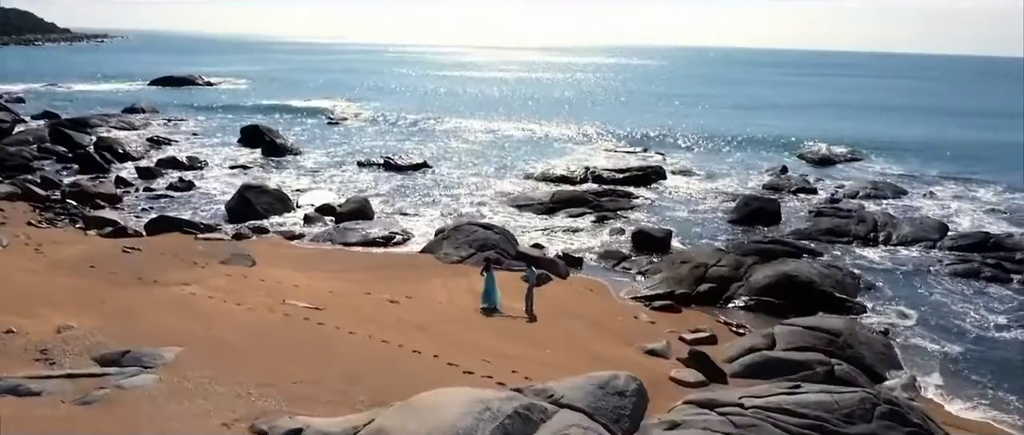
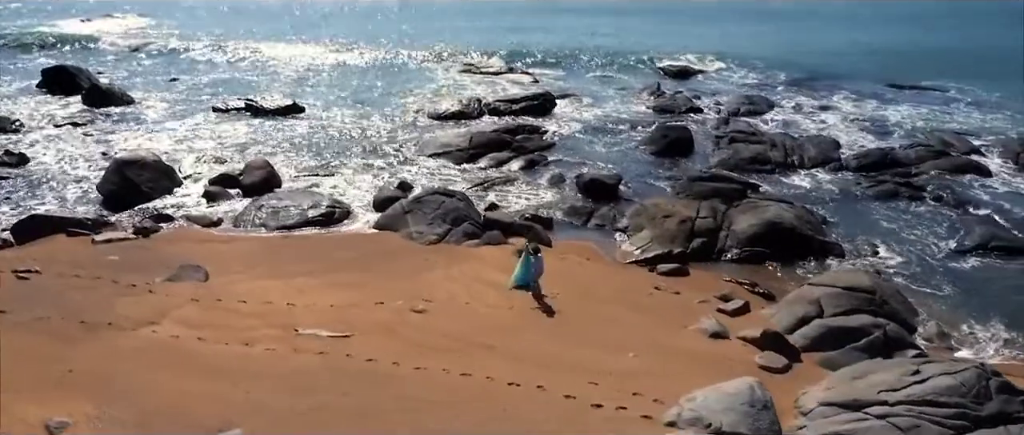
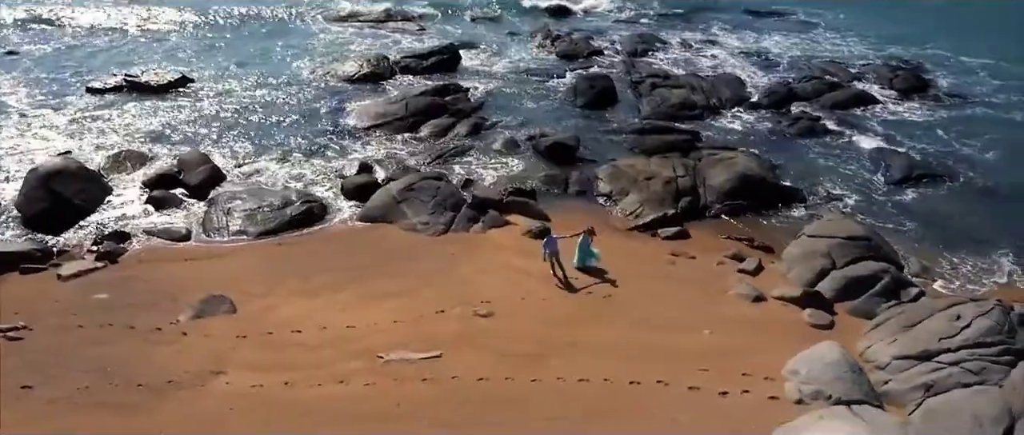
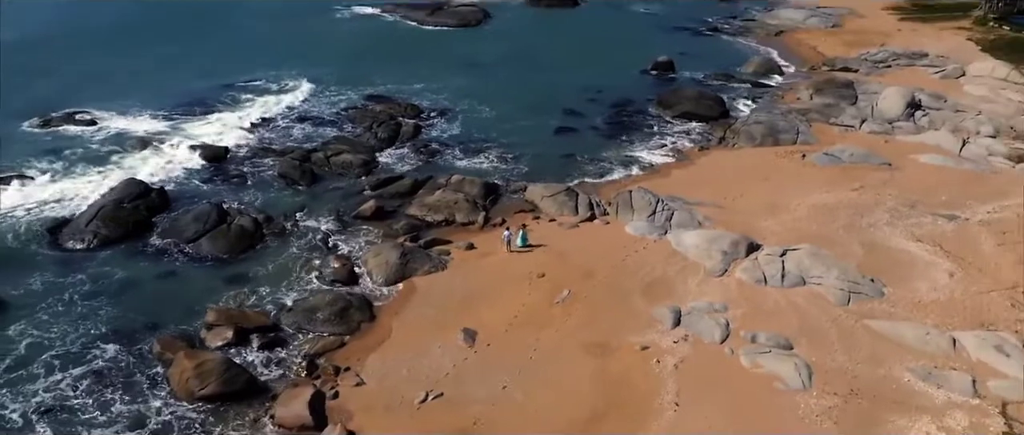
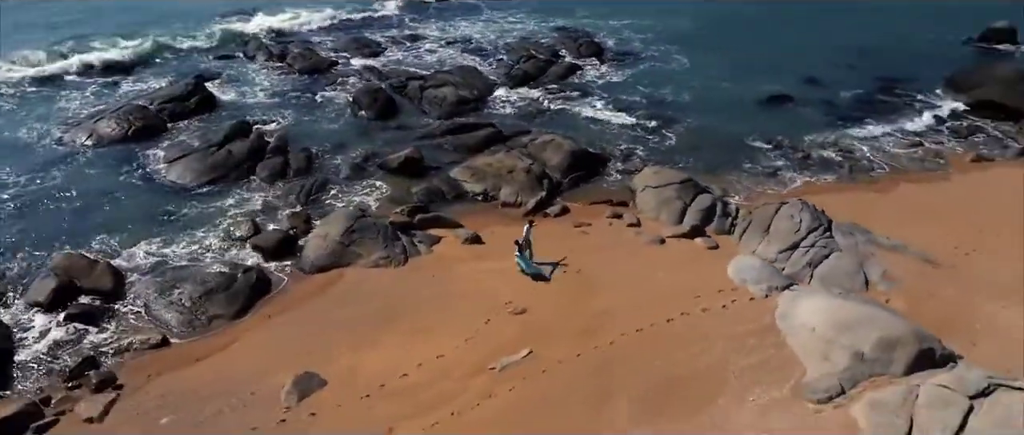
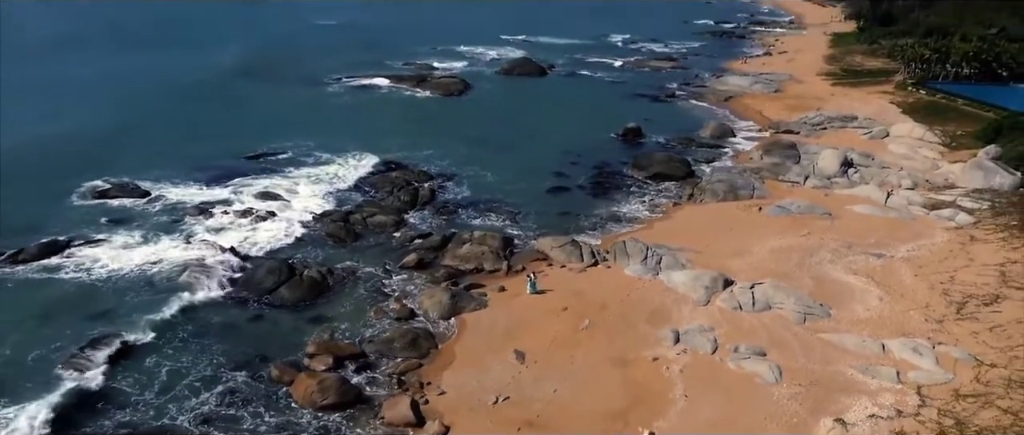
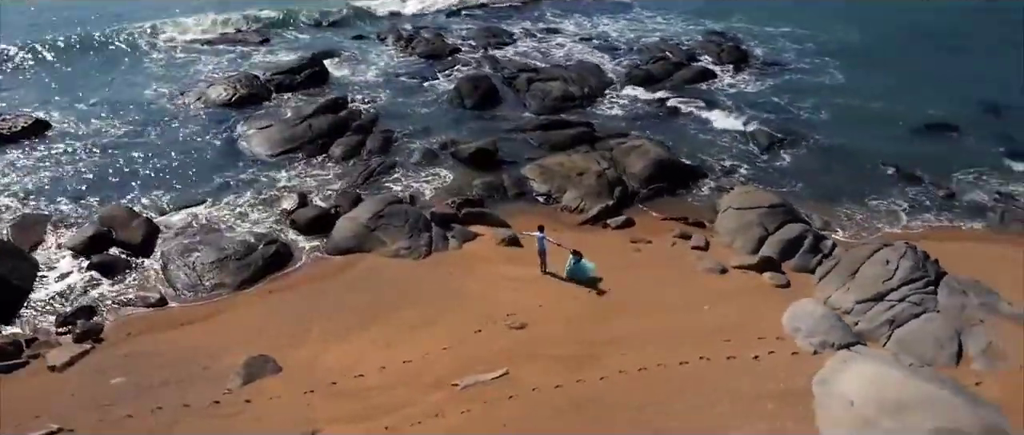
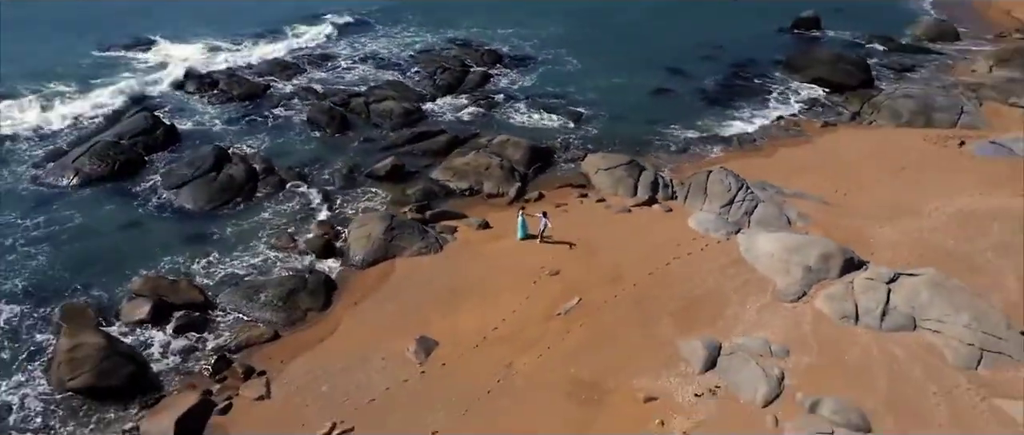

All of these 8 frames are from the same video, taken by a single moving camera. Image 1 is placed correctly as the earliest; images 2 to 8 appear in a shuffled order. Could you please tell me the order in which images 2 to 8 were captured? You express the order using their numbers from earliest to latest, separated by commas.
2, 3, 7, 5, 8, 4, 6
